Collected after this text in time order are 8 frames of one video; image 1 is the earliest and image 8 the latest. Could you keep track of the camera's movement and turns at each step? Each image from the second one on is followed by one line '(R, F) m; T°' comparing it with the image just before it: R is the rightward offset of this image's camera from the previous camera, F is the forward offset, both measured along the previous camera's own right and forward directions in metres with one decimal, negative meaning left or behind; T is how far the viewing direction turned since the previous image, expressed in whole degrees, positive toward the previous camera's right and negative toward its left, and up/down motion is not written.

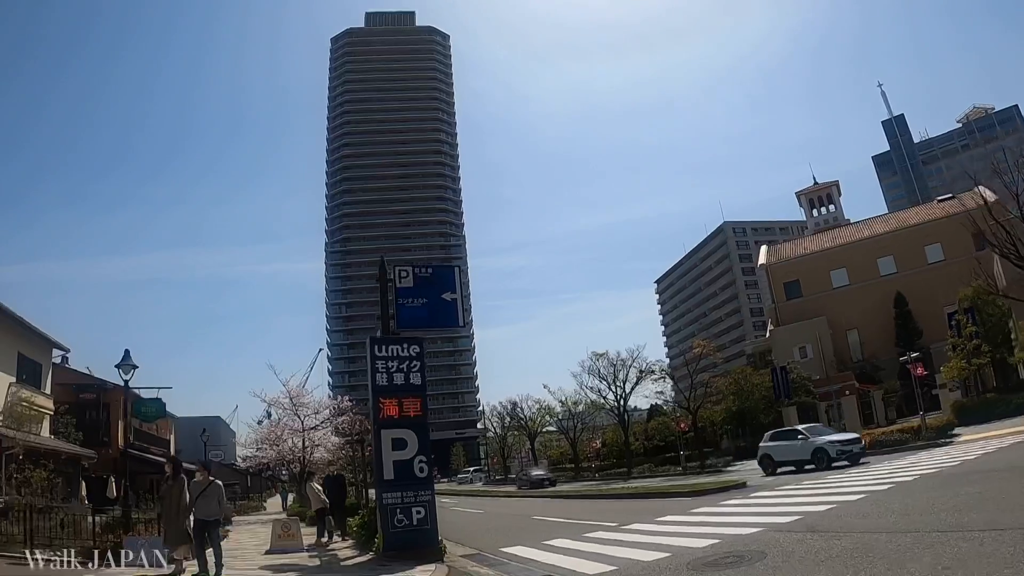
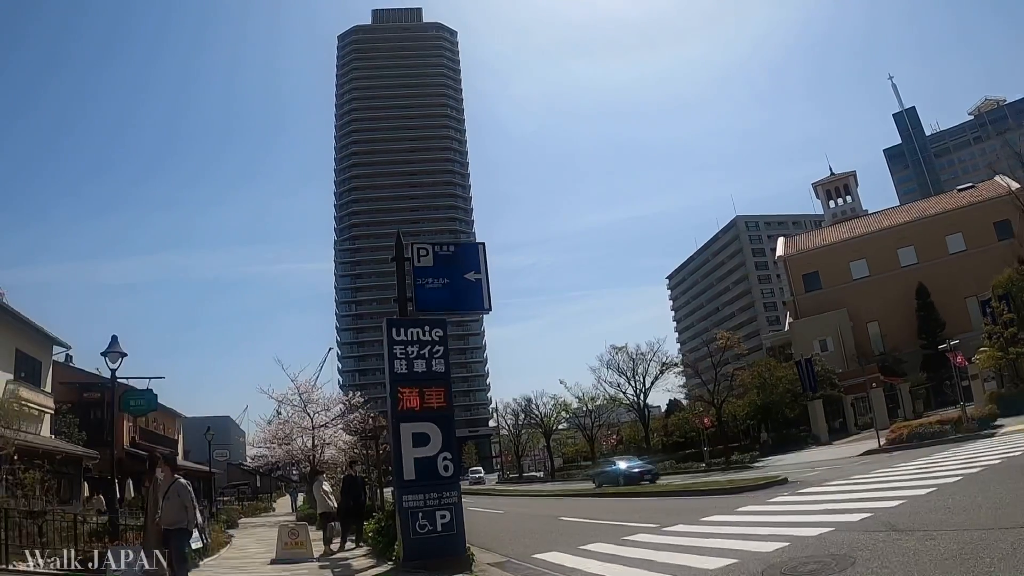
(-0.3, +1.2) m; -1°
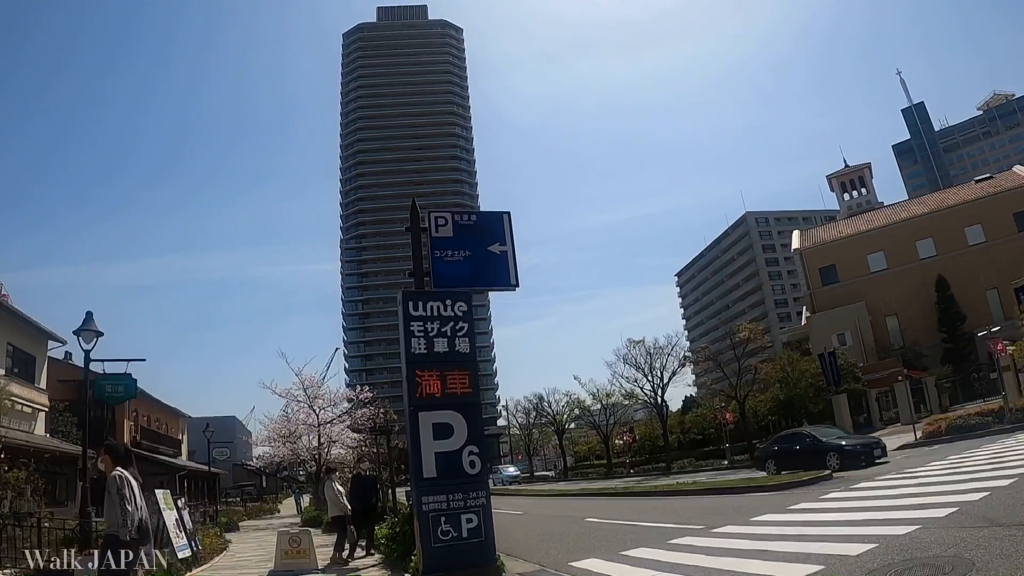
(-0.3, +1.2) m; 0°
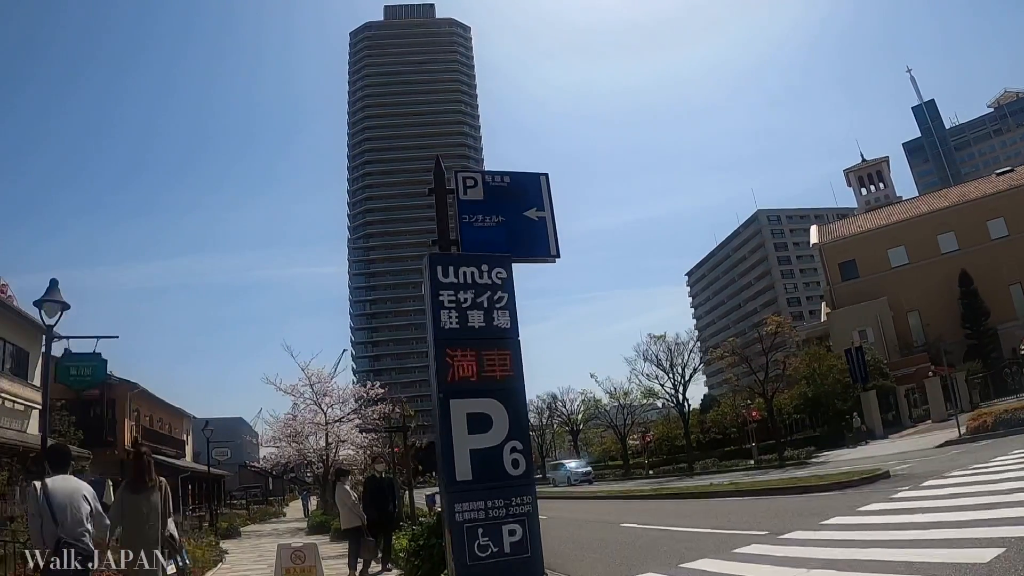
(-0.4, +1.3) m; -1°
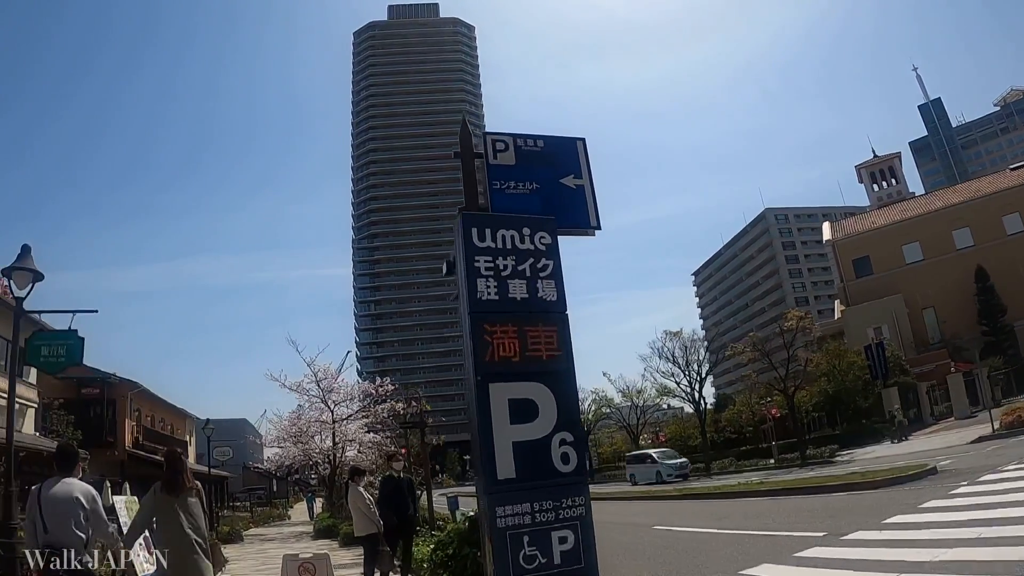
(-0.3, +0.9) m; 0°
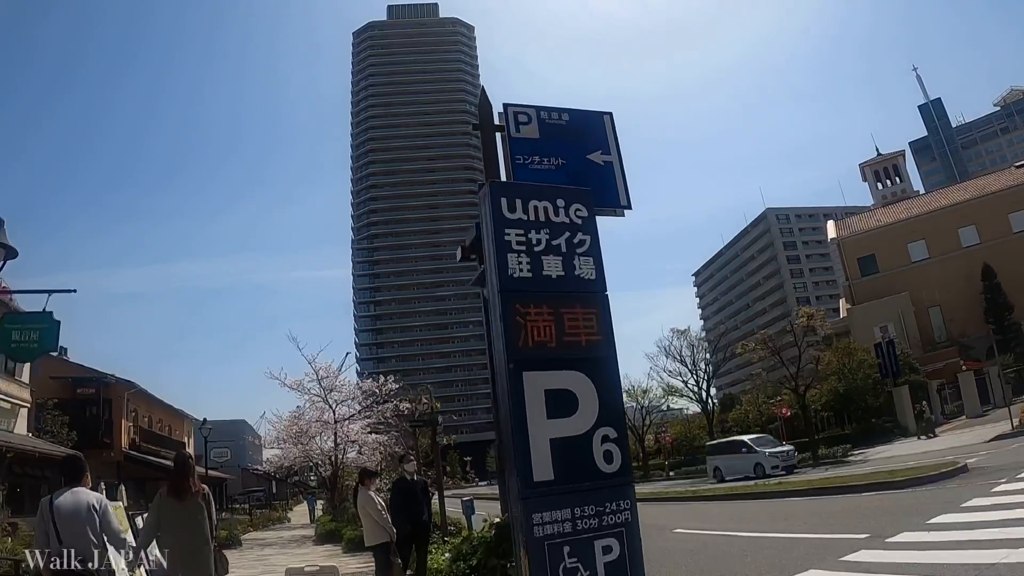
(-0.2, +0.6) m; 0°
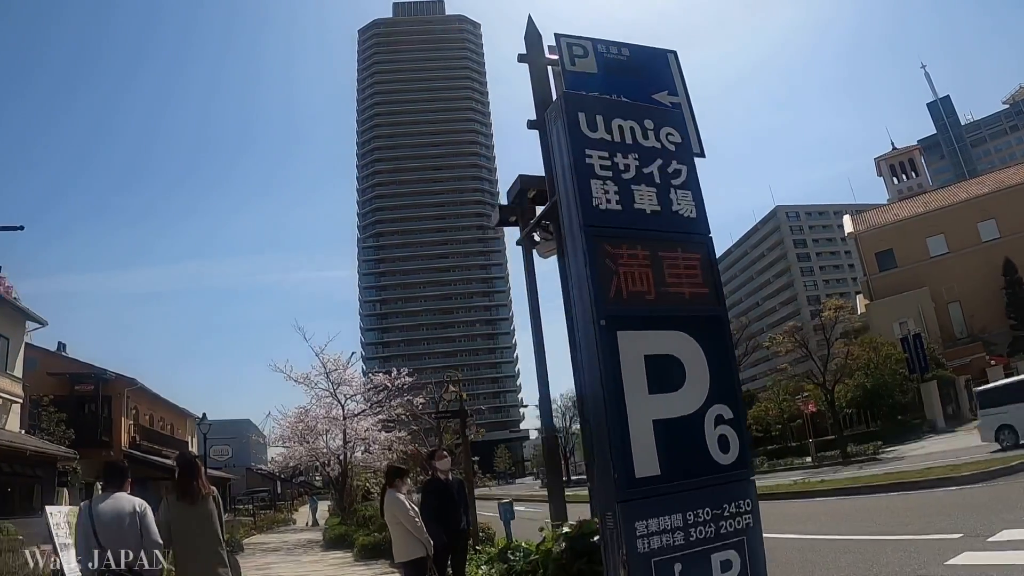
(-0.4, +1.1) m; 0°
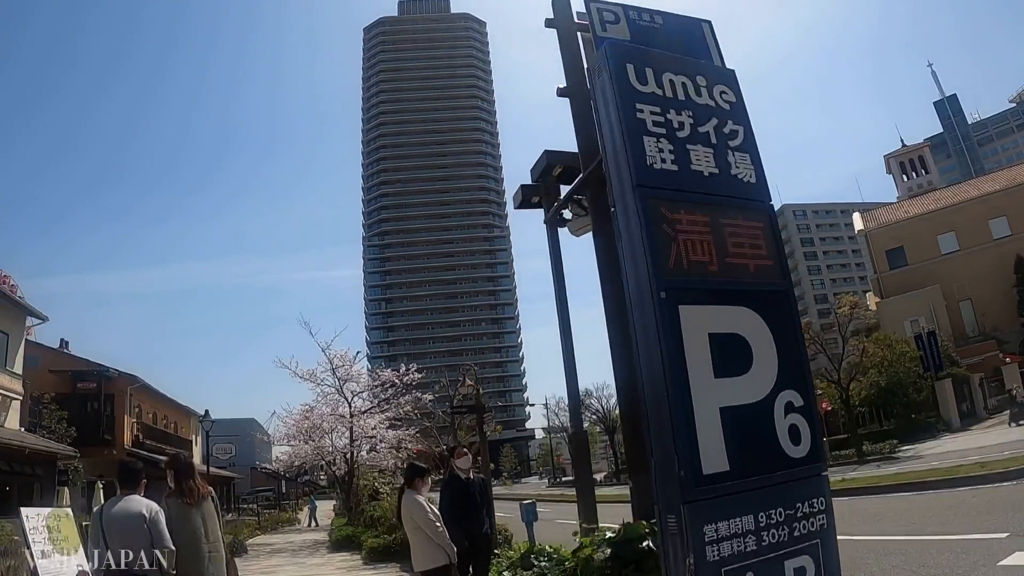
(-0.2, +0.4) m; 0°
